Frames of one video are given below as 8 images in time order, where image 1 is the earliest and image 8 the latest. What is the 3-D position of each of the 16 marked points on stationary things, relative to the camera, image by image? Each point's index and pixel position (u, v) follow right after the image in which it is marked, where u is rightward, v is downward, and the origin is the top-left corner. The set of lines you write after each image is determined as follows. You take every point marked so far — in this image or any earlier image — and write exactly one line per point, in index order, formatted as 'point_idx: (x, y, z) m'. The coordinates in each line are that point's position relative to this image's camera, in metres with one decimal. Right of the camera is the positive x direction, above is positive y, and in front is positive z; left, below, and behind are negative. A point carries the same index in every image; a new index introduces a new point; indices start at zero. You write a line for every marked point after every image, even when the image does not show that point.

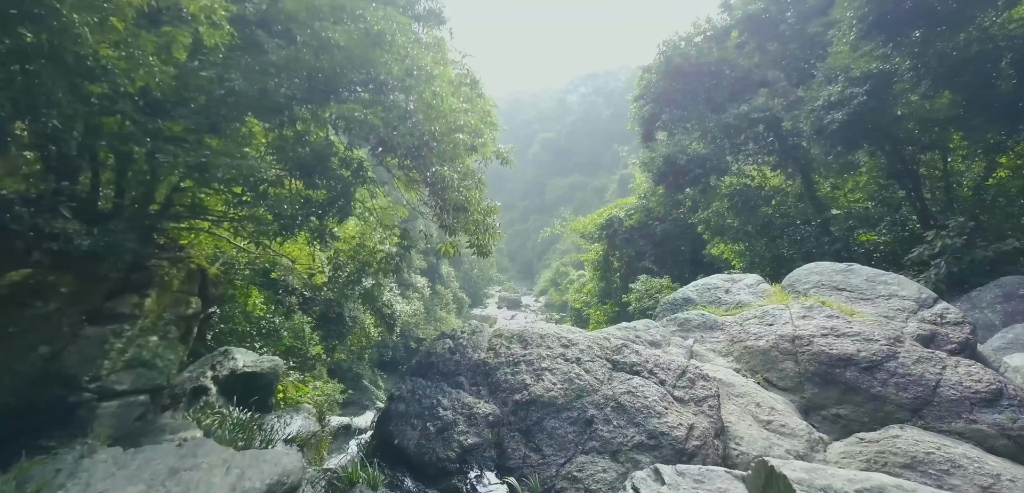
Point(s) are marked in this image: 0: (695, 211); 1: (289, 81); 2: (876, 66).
0: (+4.4, +0.9, +12.6) m
1: (-2.1, +1.6, +5.1) m
2: (+5.7, +2.9, +8.2) m
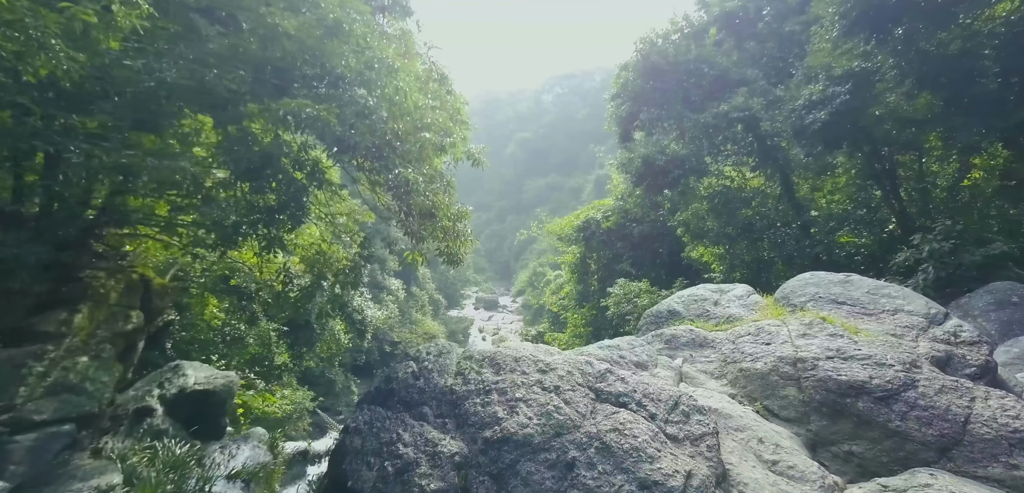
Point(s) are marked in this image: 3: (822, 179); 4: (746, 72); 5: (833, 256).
0: (+3.8, +0.8, +12.4) m
1: (-2.4, +1.5, +4.6) m
2: (+5.3, +2.8, +8.0) m
3: (+5.9, +1.3, +10.0) m
4: (+4.9, +3.6, +10.8) m
5: (+5.8, -0.2, +9.4) m
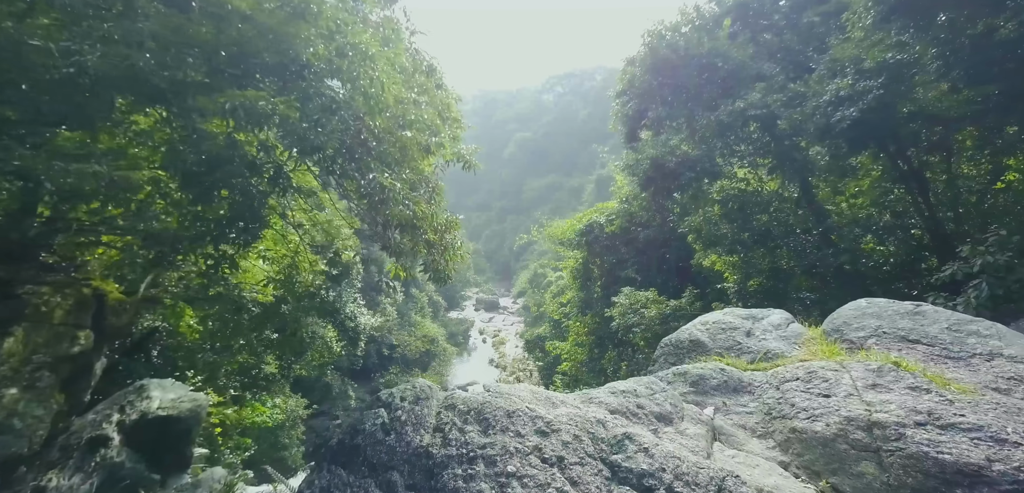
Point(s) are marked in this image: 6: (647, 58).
0: (+3.8, +0.6, +11.7) m
1: (-2.4, +1.4, +3.9) m
2: (+5.3, +2.7, +7.3) m
3: (+5.9, +1.1, +9.3) m
4: (+4.9, +3.5, +10.1) m
5: (+5.7, -0.3, +8.7) m
6: (+3.1, +4.3, +11.9) m
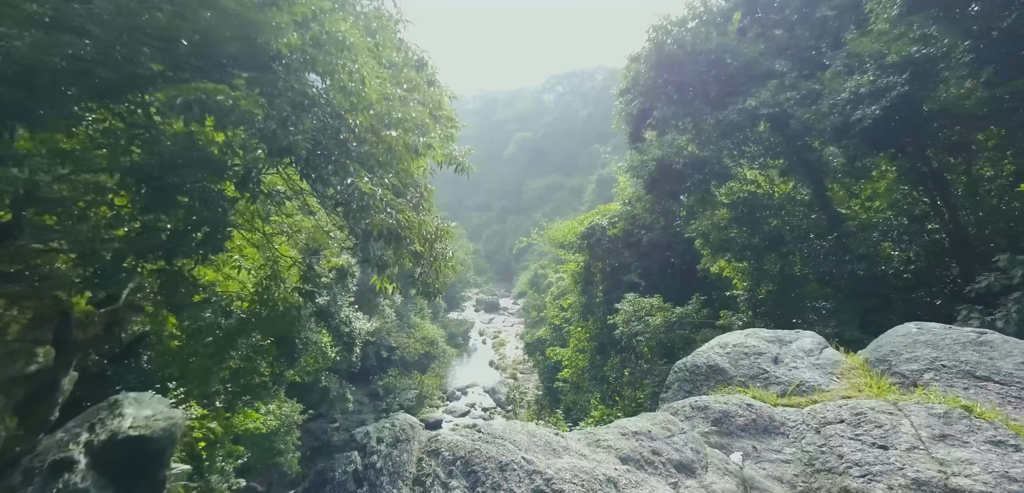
0: (+3.8, +0.6, +11.2) m
1: (-2.5, +1.3, +3.4) m
2: (+5.3, +2.6, +6.8) m
3: (+5.8, +1.0, +8.8) m
4: (+4.8, +3.4, +9.6) m
5: (+5.7, -0.4, +8.2) m
6: (+3.0, +4.2, +11.4) m
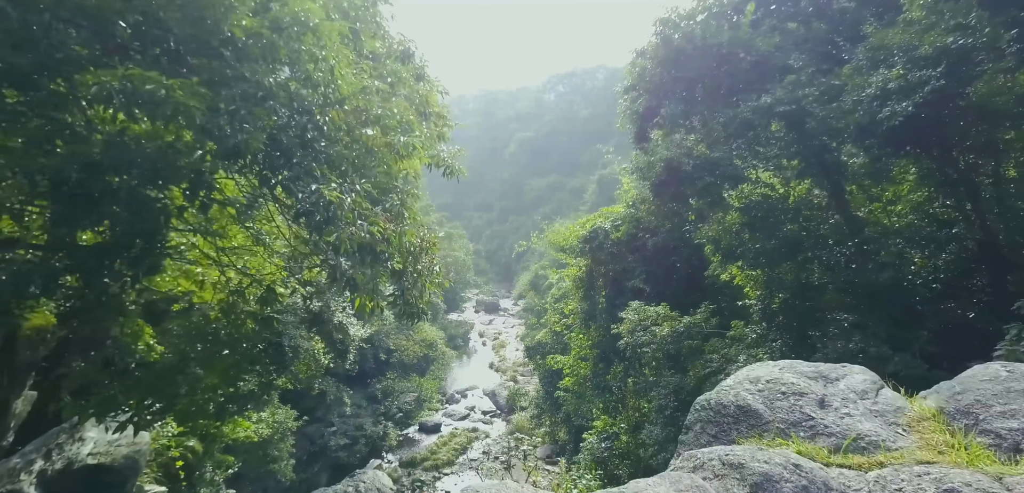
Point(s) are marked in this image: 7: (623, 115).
0: (+3.7, +0.4, +10.6) m
1: (-2.5, +1.2, +2.8) m
2: (+5.2, +2.4, +6.2) m
3: (+5.8, +0.9, +8.2) m
4: (+4.8, +3.2, +9.0) m
5: (+5.7, -0.6, +7.6) m
6: (+3.0, +4.1, +10.9) m
7: (+2.7, +3.2, +12.7) m
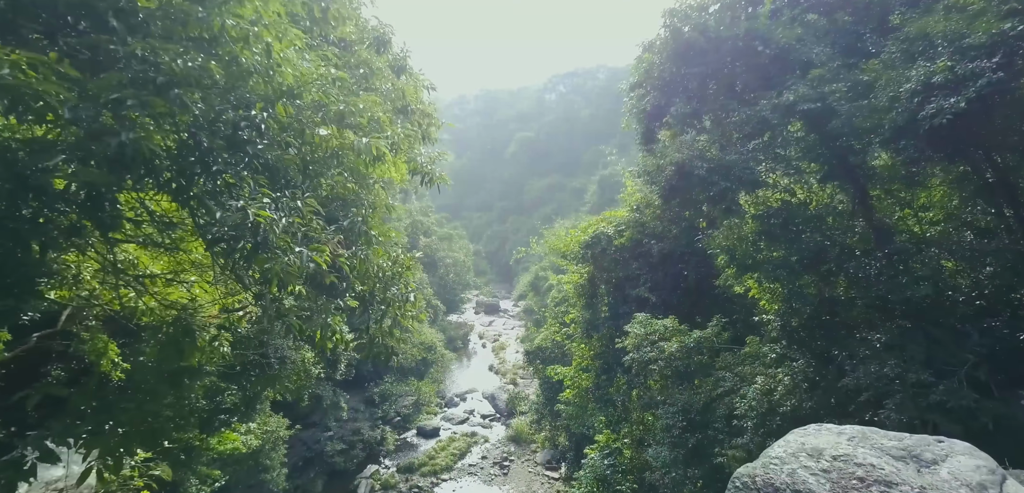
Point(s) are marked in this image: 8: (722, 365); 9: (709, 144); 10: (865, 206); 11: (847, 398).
0: (+3.7, +0.3, +9.9) m
1: (-2.6, +1.0, +2.1) m
2: (+5.2, +2.3, +5.5) m
3: (+5.7, +0.8, +7.5) m
4: (+4.7, +3.1, +8.3) m
5: (+5.6, -0.7, +6.9) m
6: (+3.0, +3.9, +10.1) m
7: (+2.6, +3.0, +12.0) m
8: (+3.7, -2.1, +9.4) m
9: (+3.6, +1.9, +9.7) m
10: (+5.3, +0.6, +7.8) m
11: (+4.5, -2.0, +7.1) m
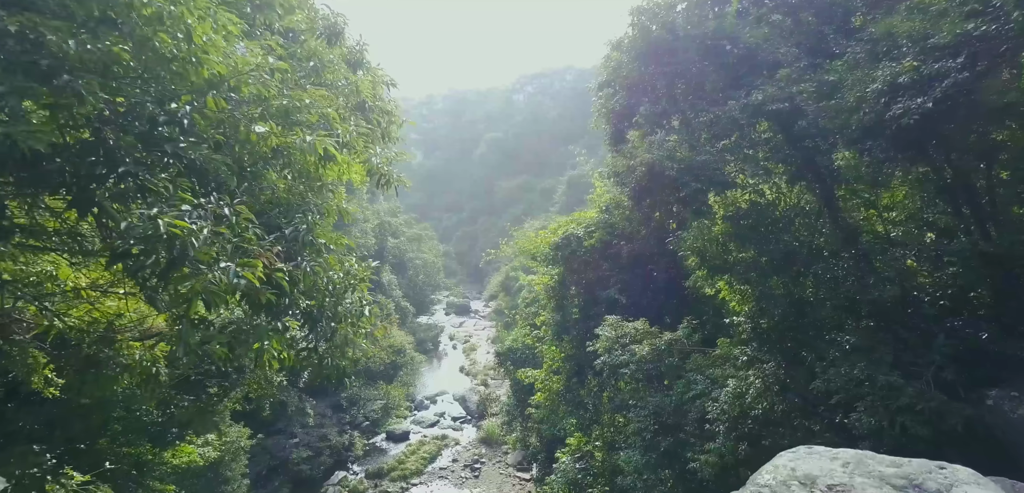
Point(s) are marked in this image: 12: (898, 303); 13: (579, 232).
0: (+3.1, +0.3, +9.8) m
1: (-2.7, +0.9, +1.7) m
2: (+4.8, +2.3, +5.5) m
3: (+5.3, +0.8, +7.5) m
4: (+4.2, +3.1, +8.3) m
5: (+5.2, -0.7, +6.9) m
6: (+2.3, +3.9, +10.0) m
7: (+1.9, +3.0, +11.8) m
8: (+3.2, -2.1, +9.3) m
9: (+3.1, +1.9, +9.6) m
10: (+4.8, +0.6, +7.8) m
11: (+4.1, -2.1, +7.0) m
12: (+5.1, -0.7, +7.0) m
13: (+1.8, +0.4, +13.8) m
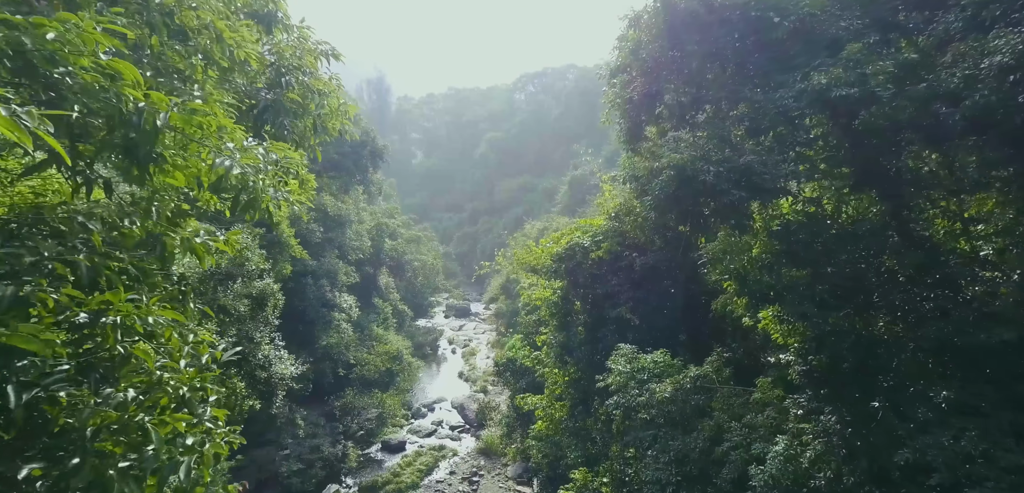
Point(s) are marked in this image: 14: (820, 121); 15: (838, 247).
0: (+3.0, 0.0, +8.2) m
1: (-2.8, +0.7, +0.1) m
2: (+4.7, +2.0, +3.9) m
3: (+5.2, +0.5, +5.9) m
4: (+4.2, +2.8, +6.7) m
5: (+5.1, -1.0, +5.3) m
6: (+2.3, +3.6, +8.4) m
7: (+1.8, +2.7, +10.2) m
8: (+3.1, -2.4, +7.7) m
9: (+3.0, +1.6, +8.0) m
10: (+4.7, +0.3, +6.2) m
11: (+4.0, -2.3, +5.4) m
12: (+5.0, -1.0, +5.3) m
13: (+1.7, +0.1, +12.2) m
14: (+3.8, +1.5, +6.4) m
15: (+3.9, 0.0, +6.3) m
